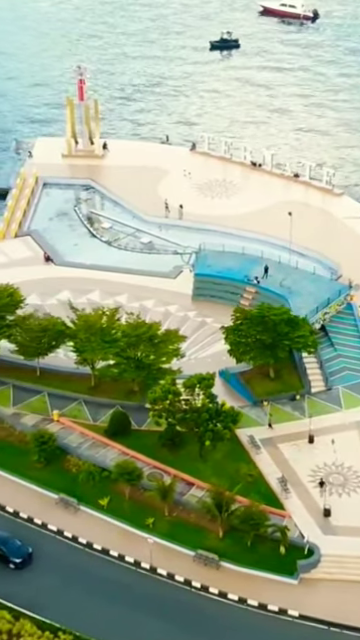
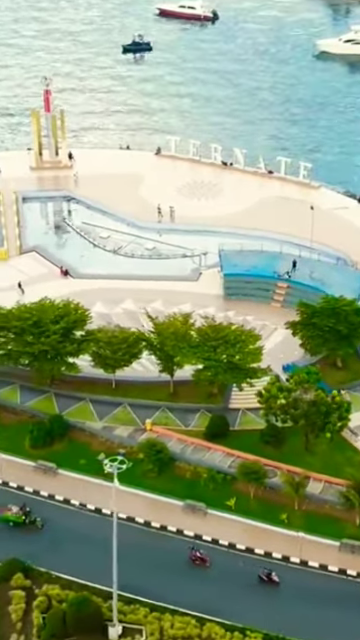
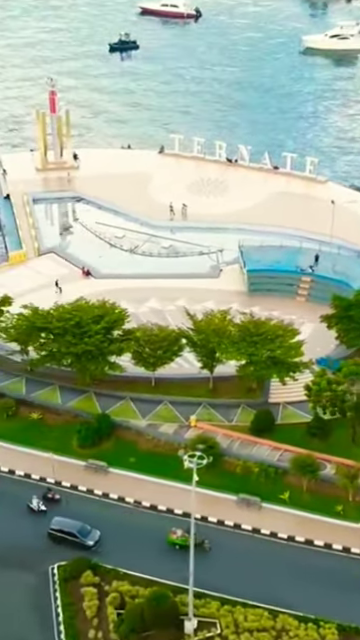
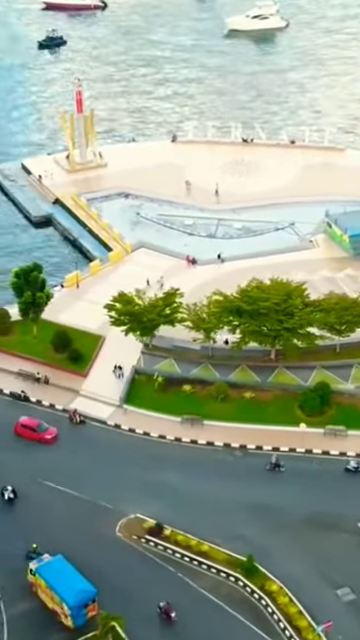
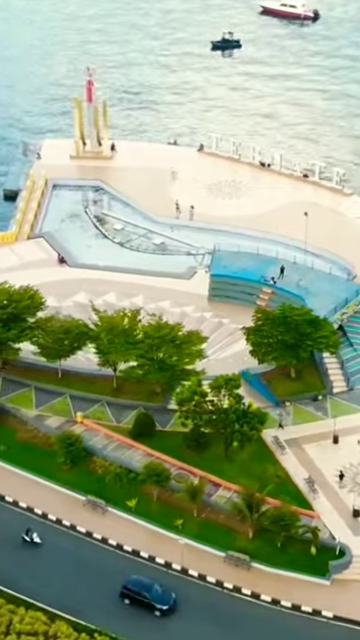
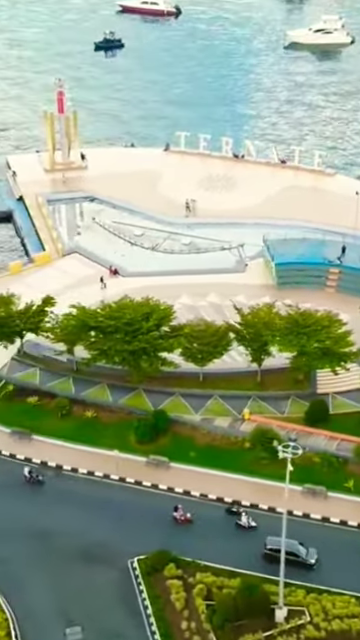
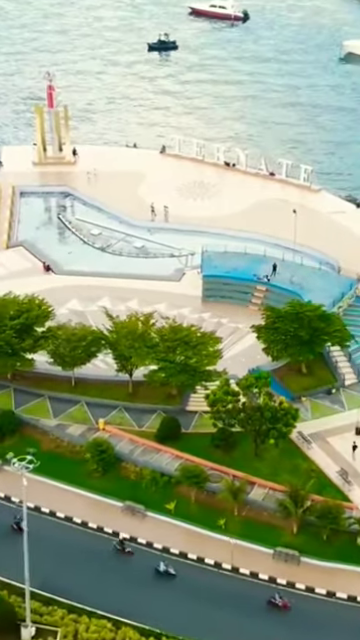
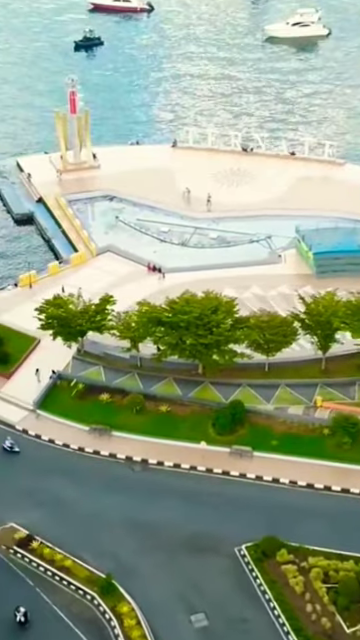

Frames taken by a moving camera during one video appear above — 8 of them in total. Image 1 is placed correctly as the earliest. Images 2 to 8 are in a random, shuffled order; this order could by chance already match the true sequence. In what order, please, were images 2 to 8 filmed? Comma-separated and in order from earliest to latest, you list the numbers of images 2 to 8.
5, 7, 2, 3, 6, 8, 4
